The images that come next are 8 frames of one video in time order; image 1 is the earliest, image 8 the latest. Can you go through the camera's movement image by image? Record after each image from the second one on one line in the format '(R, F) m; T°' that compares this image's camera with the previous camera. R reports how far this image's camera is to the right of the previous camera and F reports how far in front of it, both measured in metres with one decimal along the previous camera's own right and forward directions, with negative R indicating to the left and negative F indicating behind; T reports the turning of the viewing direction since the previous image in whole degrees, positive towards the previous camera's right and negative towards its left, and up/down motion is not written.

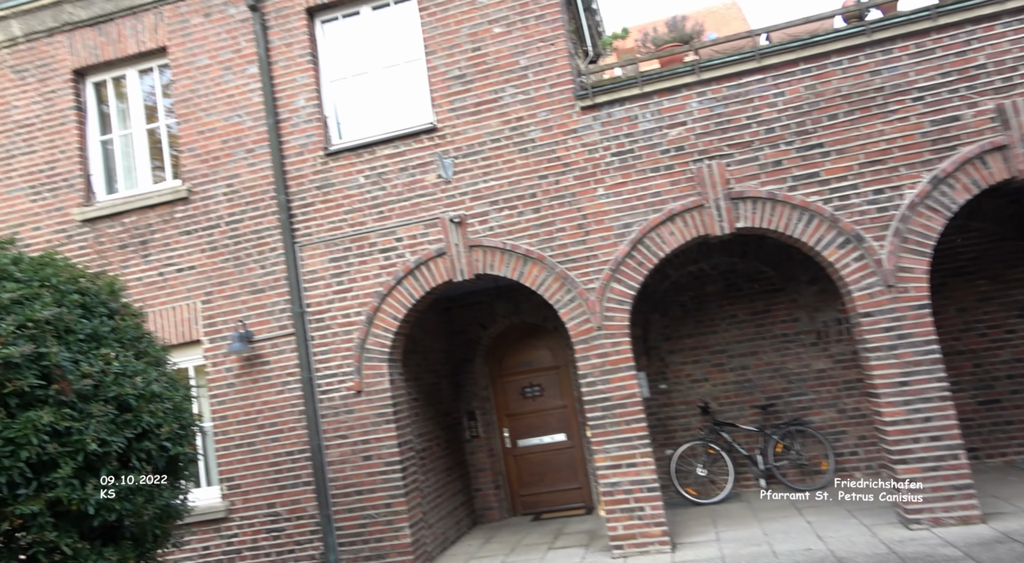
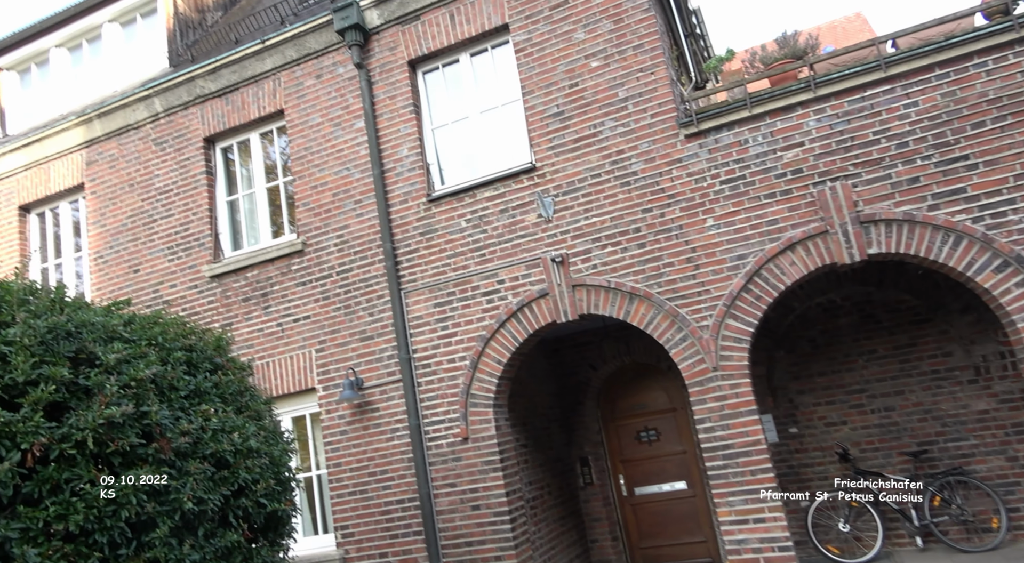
(+0.5, +0.3) m; -11°
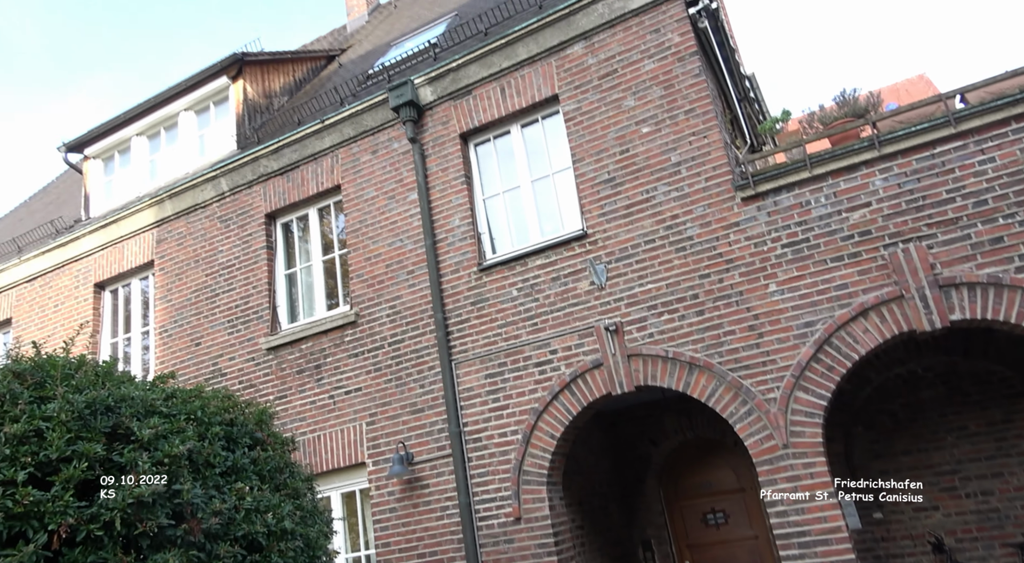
(+0.2, +0.2) m; -6°
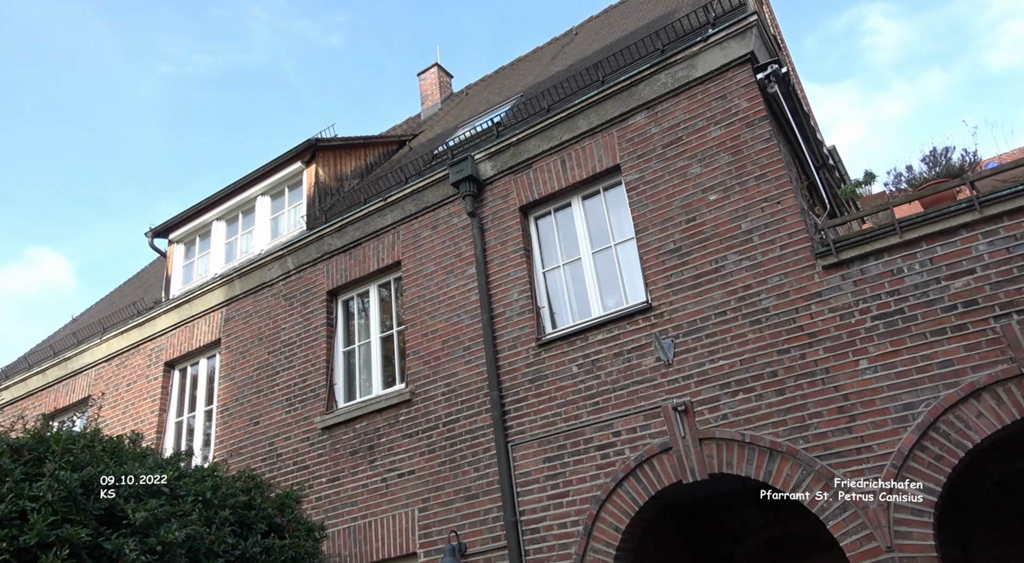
(+0.3, +0.4) m; -6°
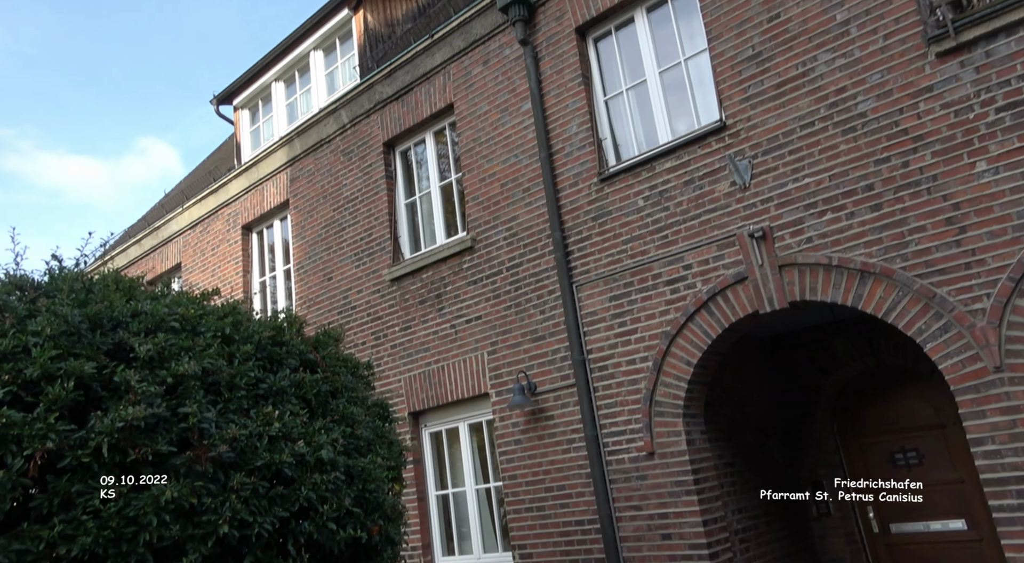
(+0.3, +0.3) m; -7°
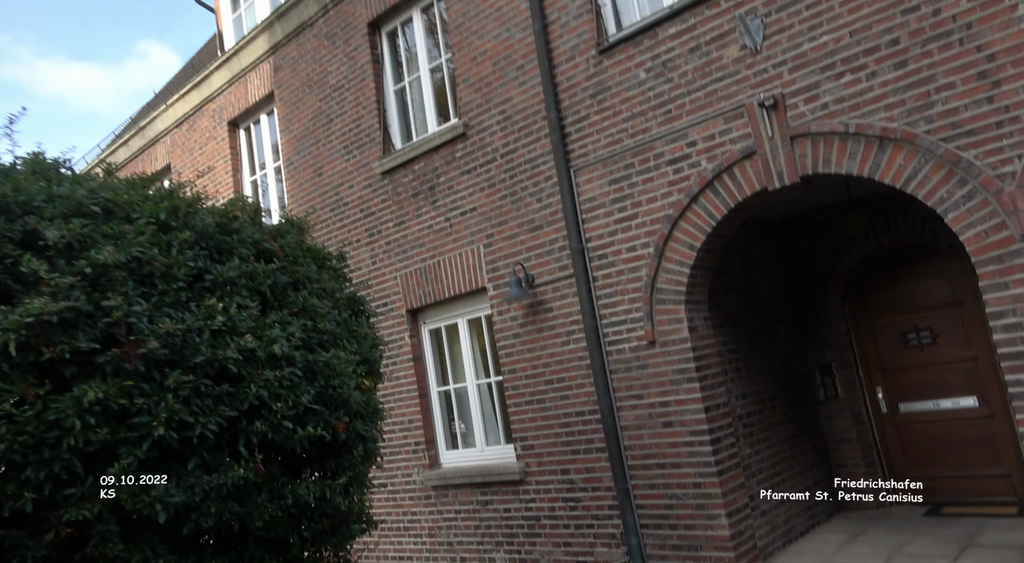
(+0.2, +0.4) m; -1°
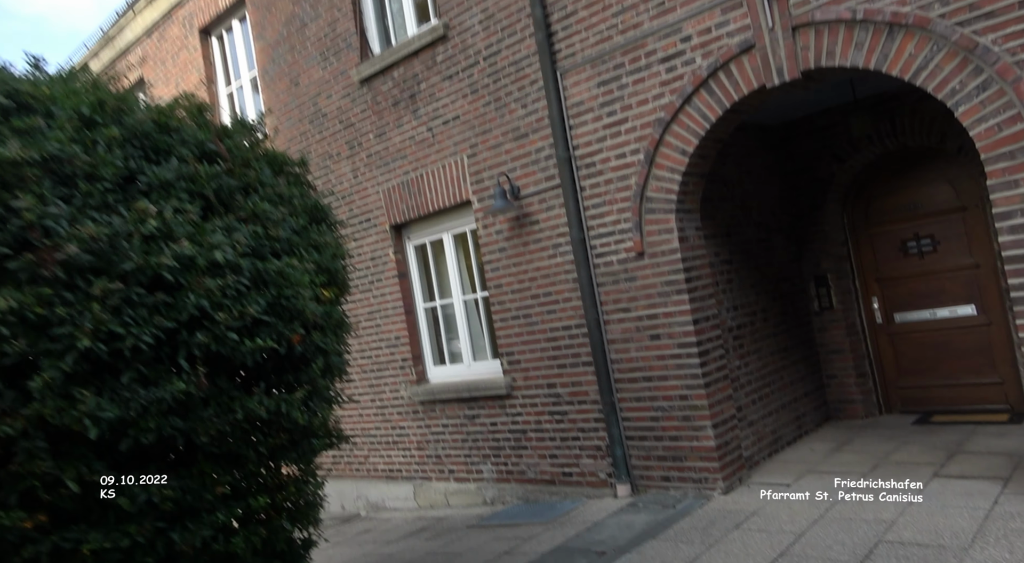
(+0.1, +0.2) m; 0°
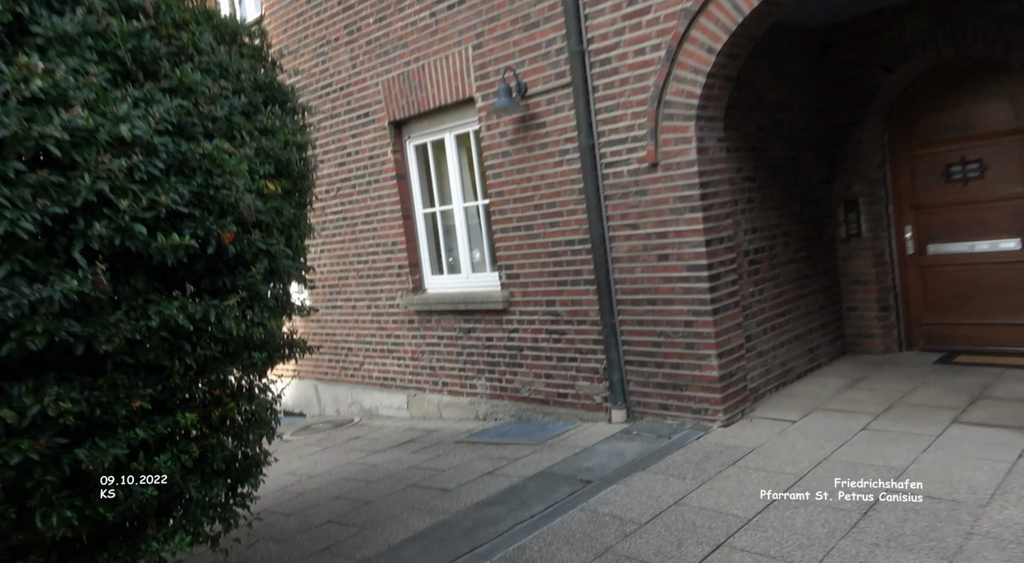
(+0.2, +0.4) m; -1°
